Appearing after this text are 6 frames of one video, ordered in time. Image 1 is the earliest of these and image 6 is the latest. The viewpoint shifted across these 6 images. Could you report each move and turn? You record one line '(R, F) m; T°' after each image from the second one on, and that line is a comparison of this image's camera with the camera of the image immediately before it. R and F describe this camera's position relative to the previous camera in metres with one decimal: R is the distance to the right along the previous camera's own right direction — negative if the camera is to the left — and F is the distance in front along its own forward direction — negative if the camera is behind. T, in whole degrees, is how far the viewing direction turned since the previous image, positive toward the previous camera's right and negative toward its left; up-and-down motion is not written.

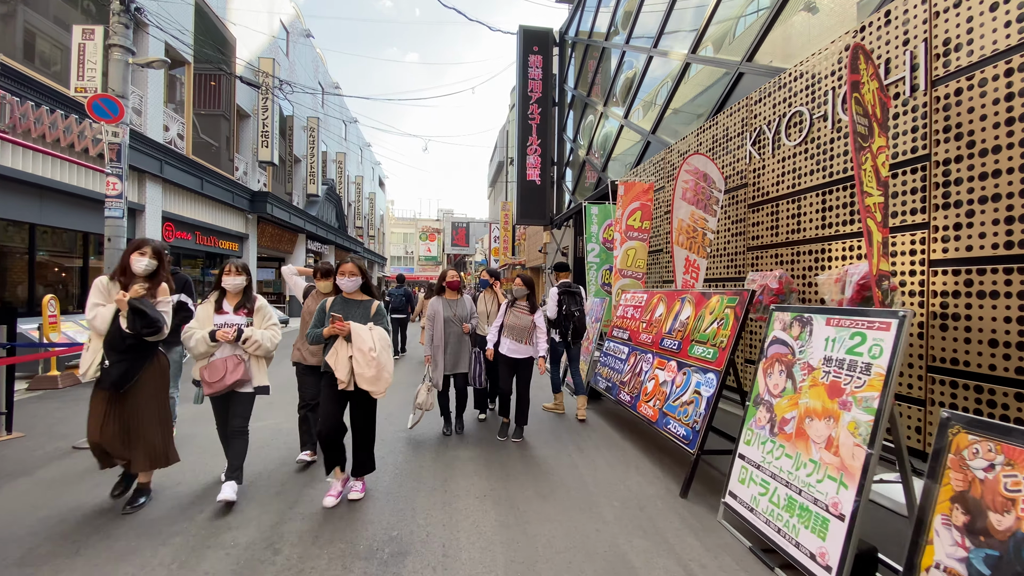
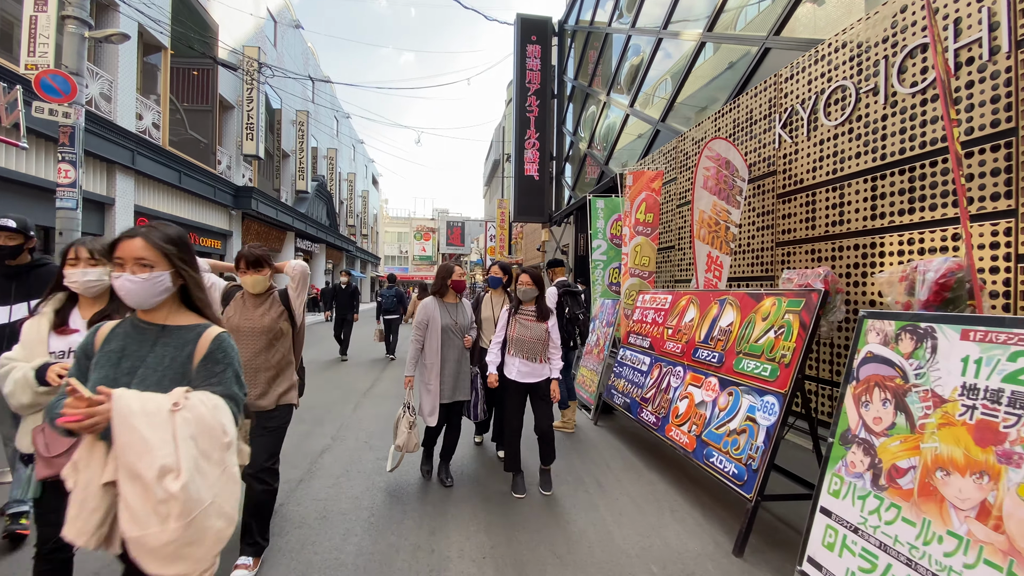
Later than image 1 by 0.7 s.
(-0.1, +0.8) m; +1°
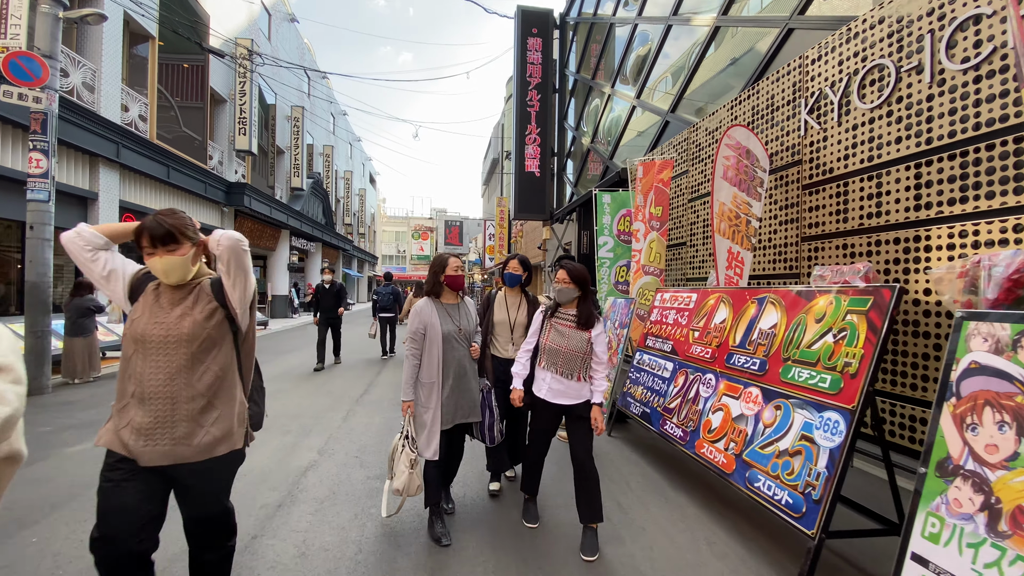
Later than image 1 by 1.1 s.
(-0.1, +0.5) m; 0°
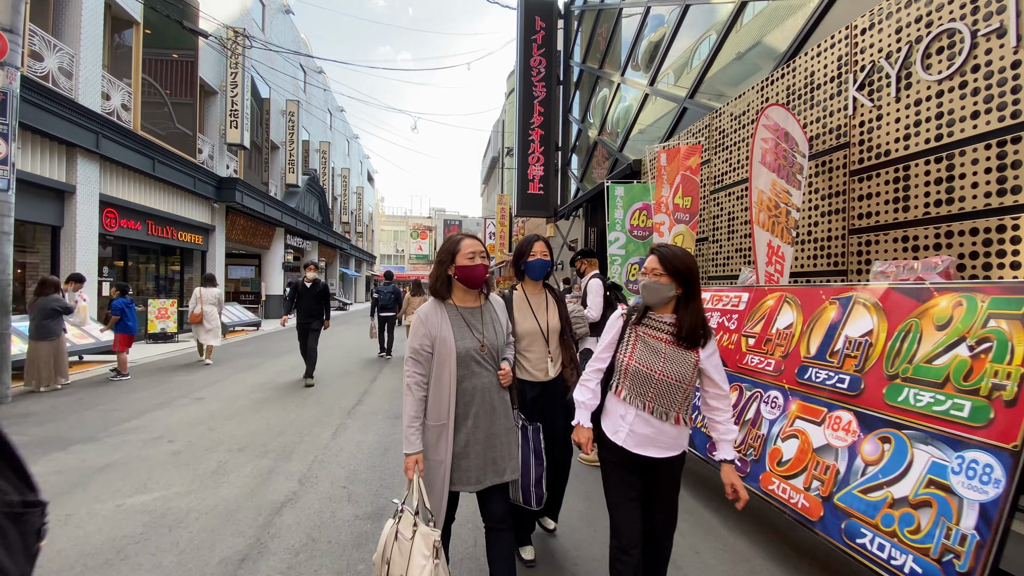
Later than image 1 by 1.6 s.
(-0.1, +0.7) m; 0°
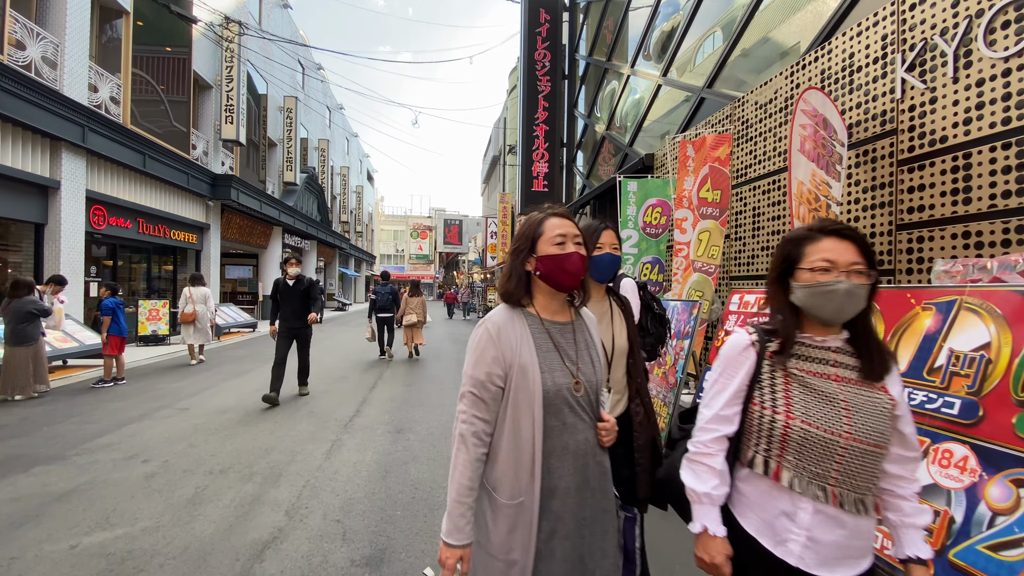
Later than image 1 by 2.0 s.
(-0.1, +0.5) m; 0°
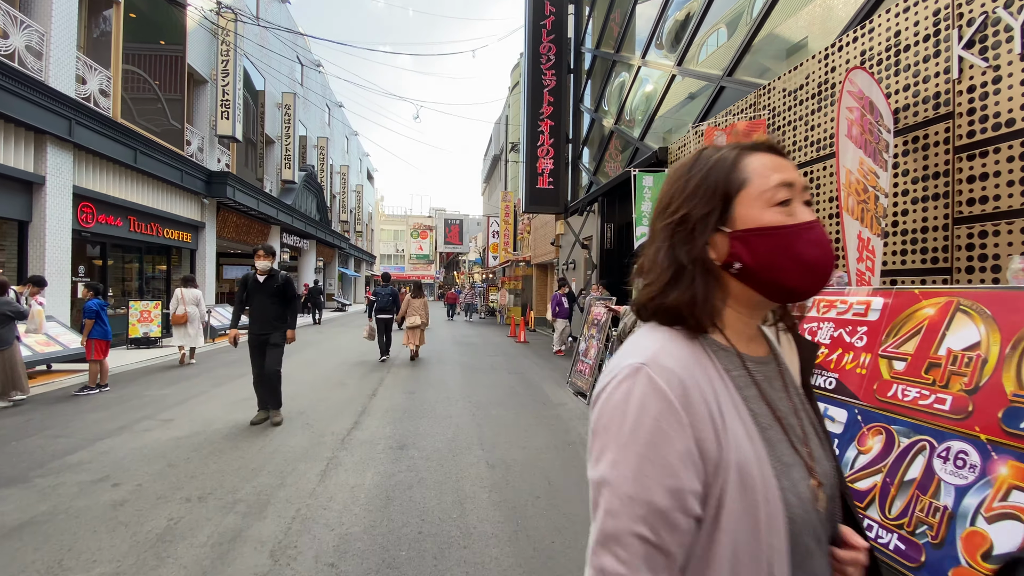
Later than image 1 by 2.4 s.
(-0.1, +0.5) m; 0°
